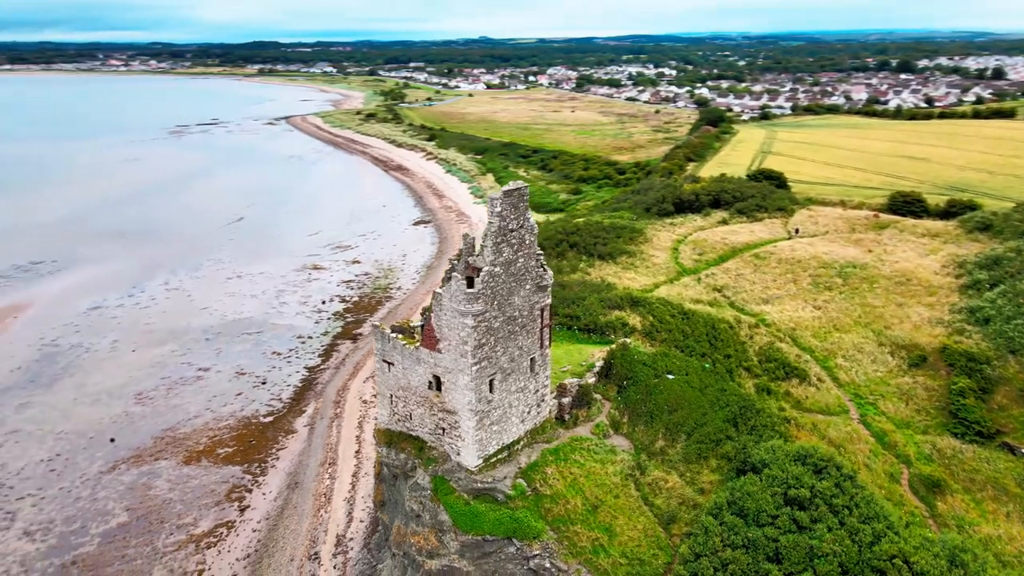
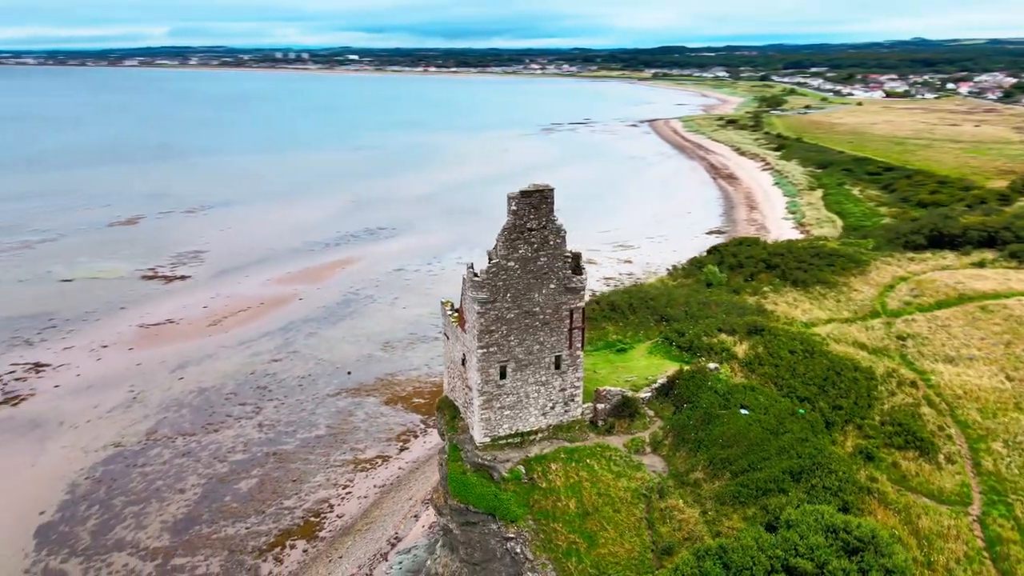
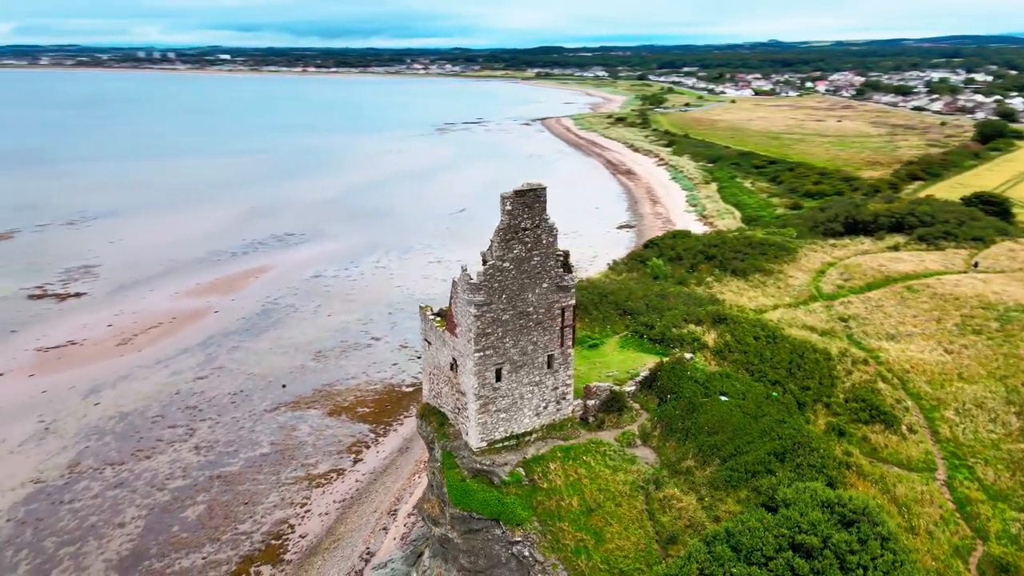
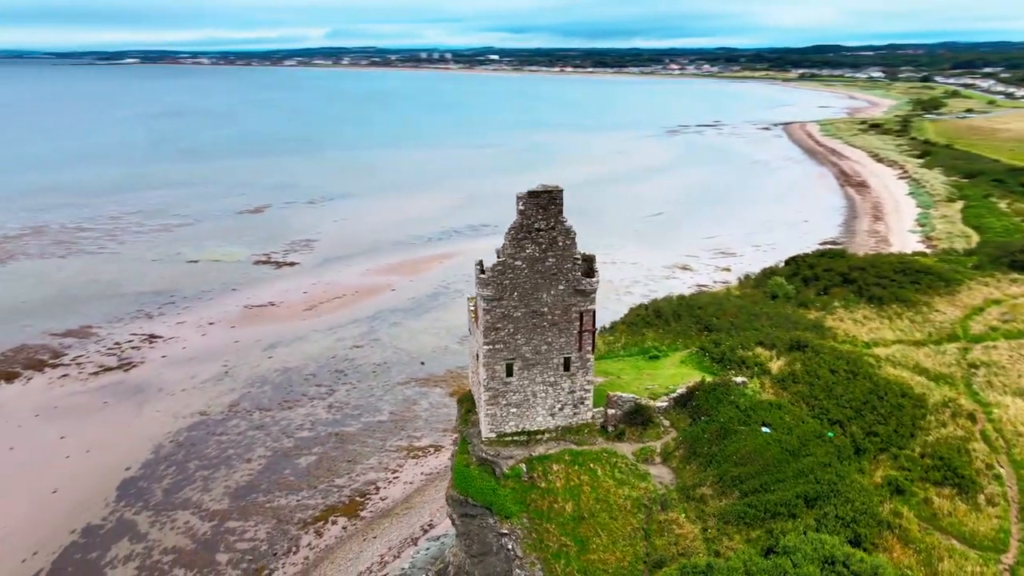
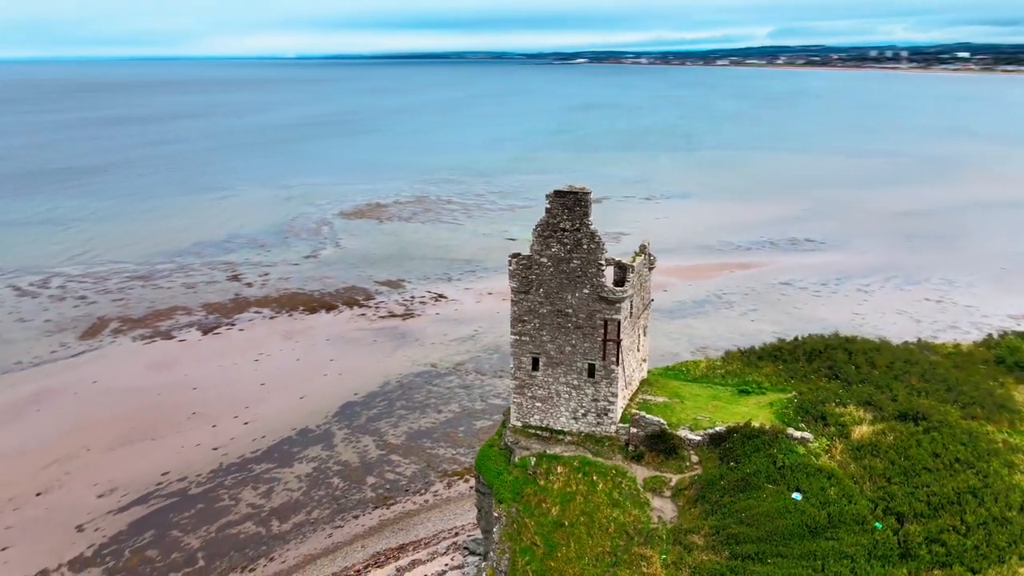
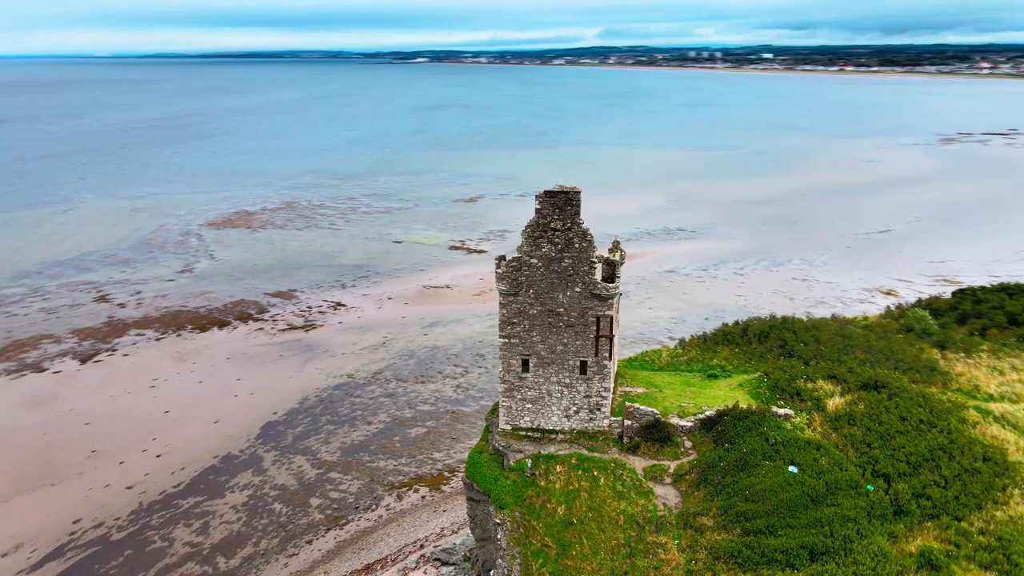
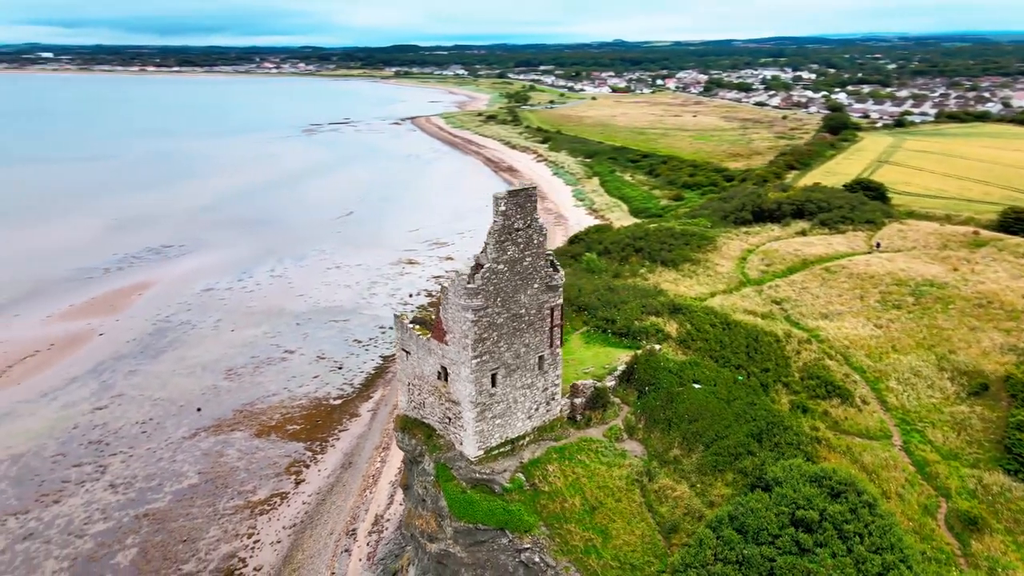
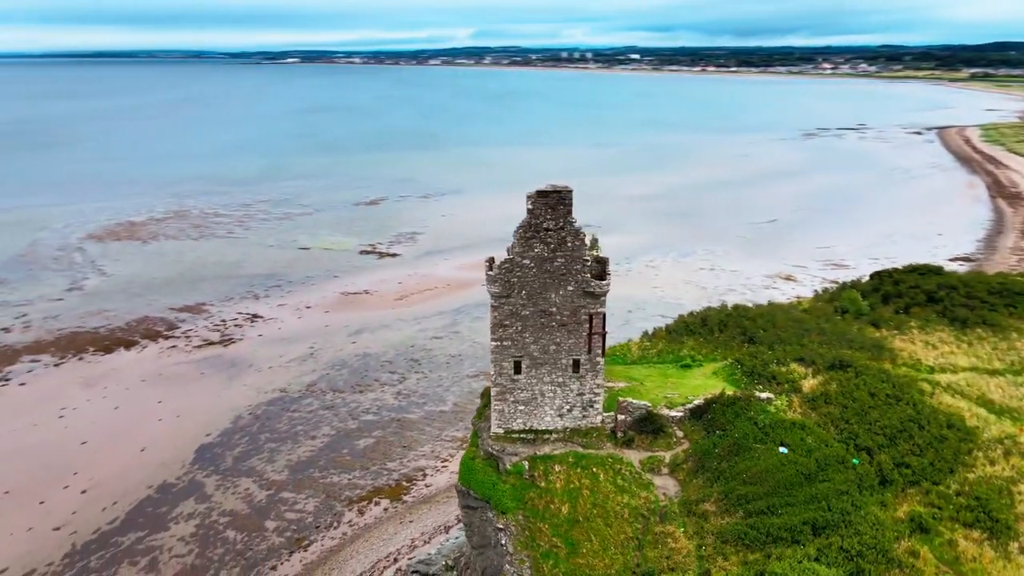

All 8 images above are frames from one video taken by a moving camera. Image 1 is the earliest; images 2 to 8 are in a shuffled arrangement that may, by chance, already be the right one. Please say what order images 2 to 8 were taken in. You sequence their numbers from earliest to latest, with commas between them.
7, 3, 2, 4, 8, 6, 5
